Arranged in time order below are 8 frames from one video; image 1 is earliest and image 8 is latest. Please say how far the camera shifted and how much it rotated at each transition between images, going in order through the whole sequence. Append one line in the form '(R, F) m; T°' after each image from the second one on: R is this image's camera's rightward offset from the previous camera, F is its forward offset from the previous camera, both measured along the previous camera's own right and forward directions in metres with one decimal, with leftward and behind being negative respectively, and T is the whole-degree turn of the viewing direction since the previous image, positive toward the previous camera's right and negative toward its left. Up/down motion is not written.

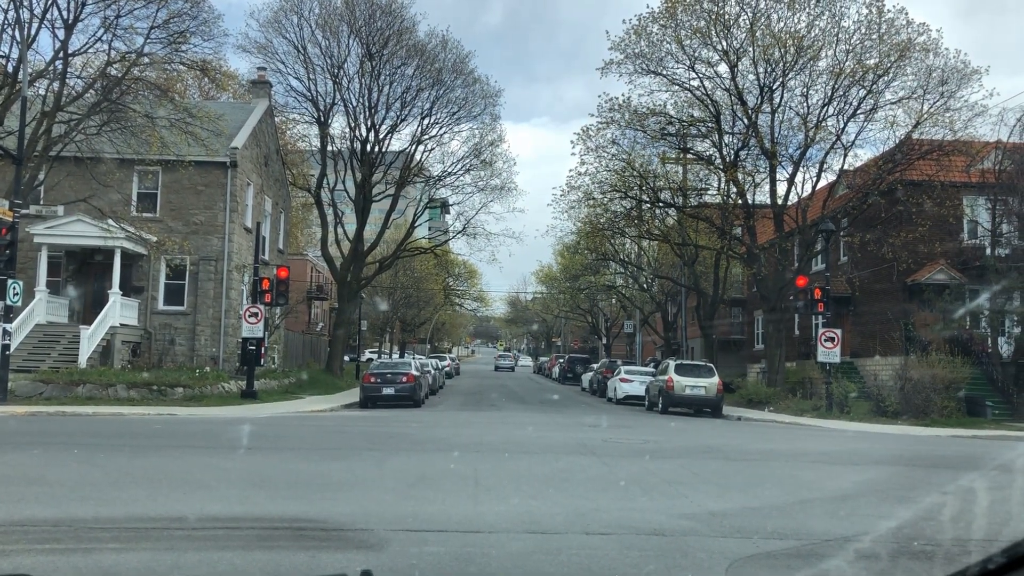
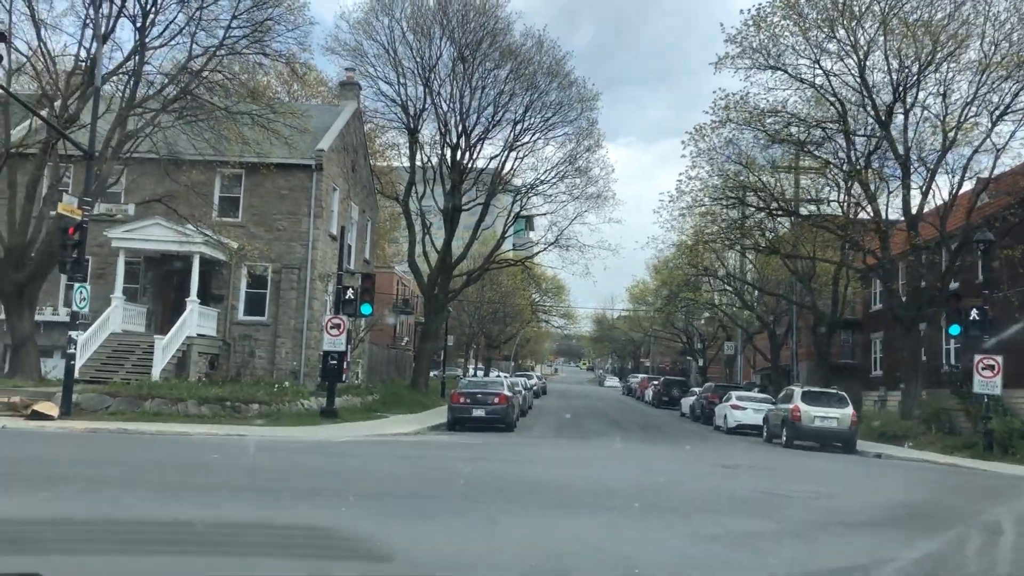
(-0.6, +2.5) m; -5°
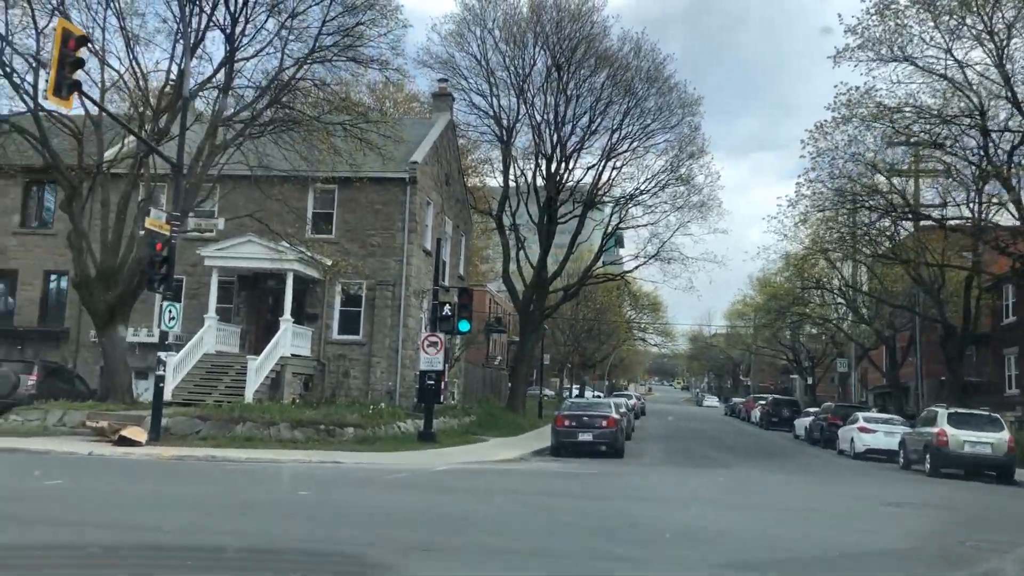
(-0.4, +1.5) m; -6°
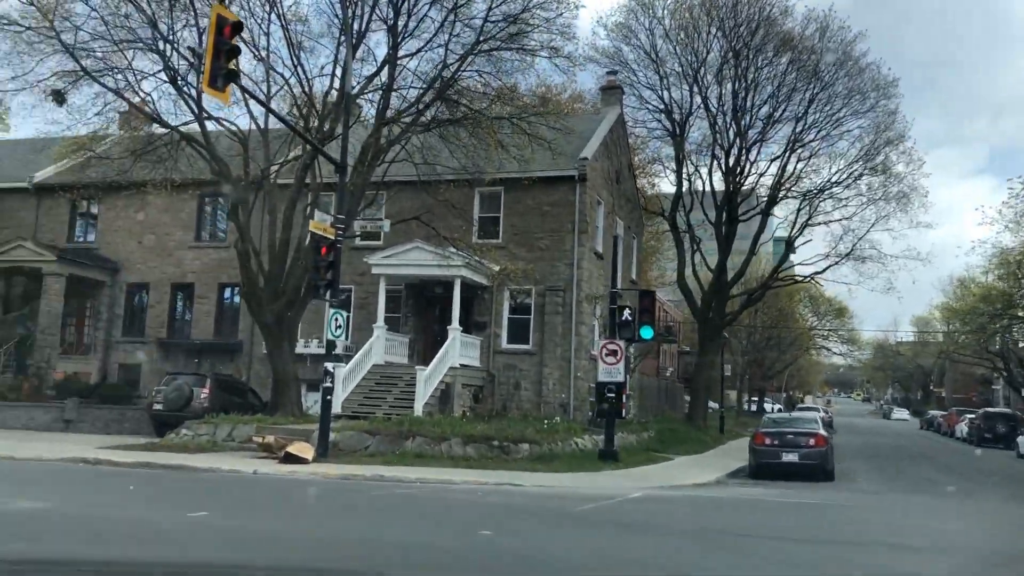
(-0.5, +1.9) m; -10°
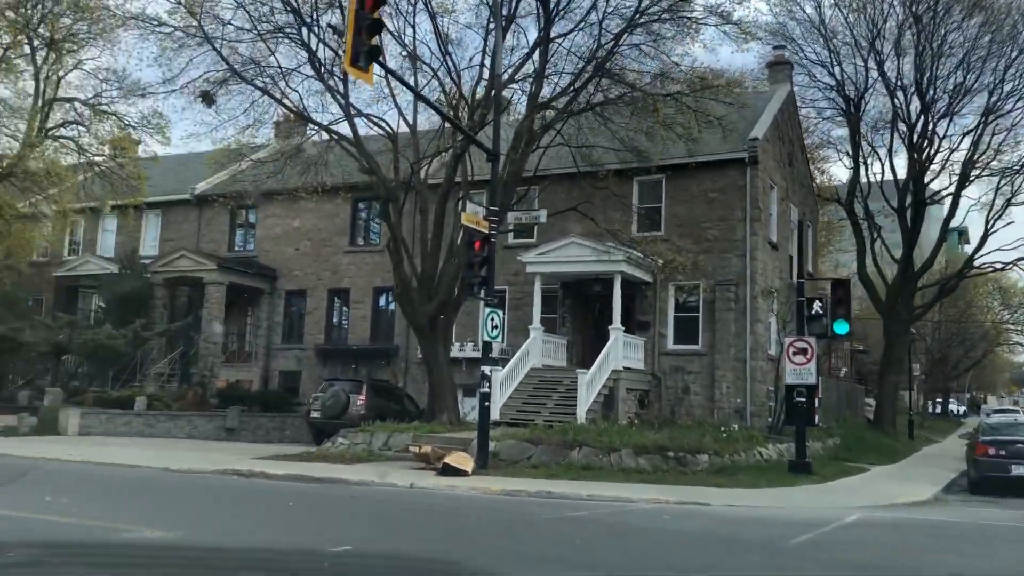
(-0.4, +1.6) m; -9°
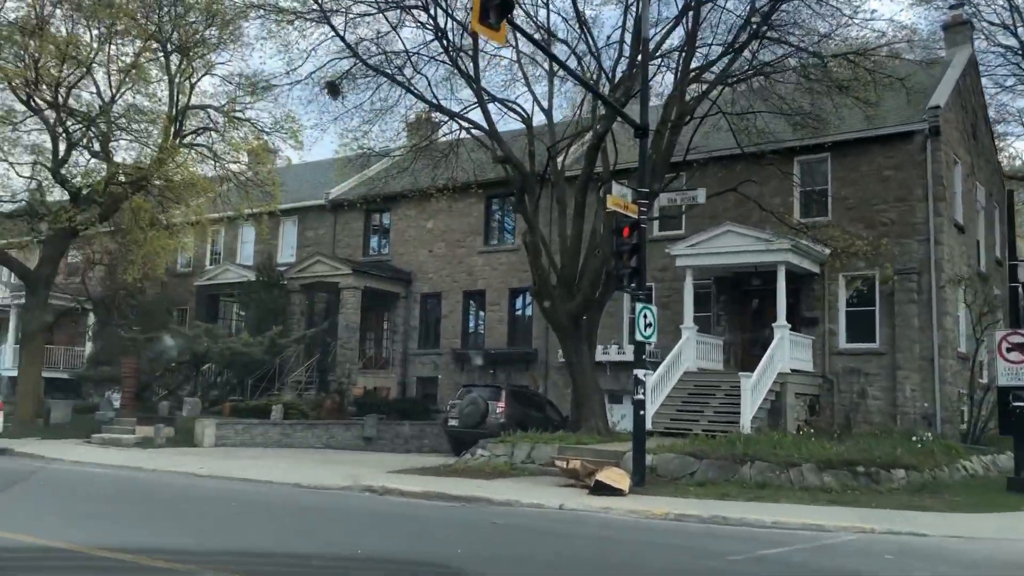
(-0.3, +1.7) m; -8°
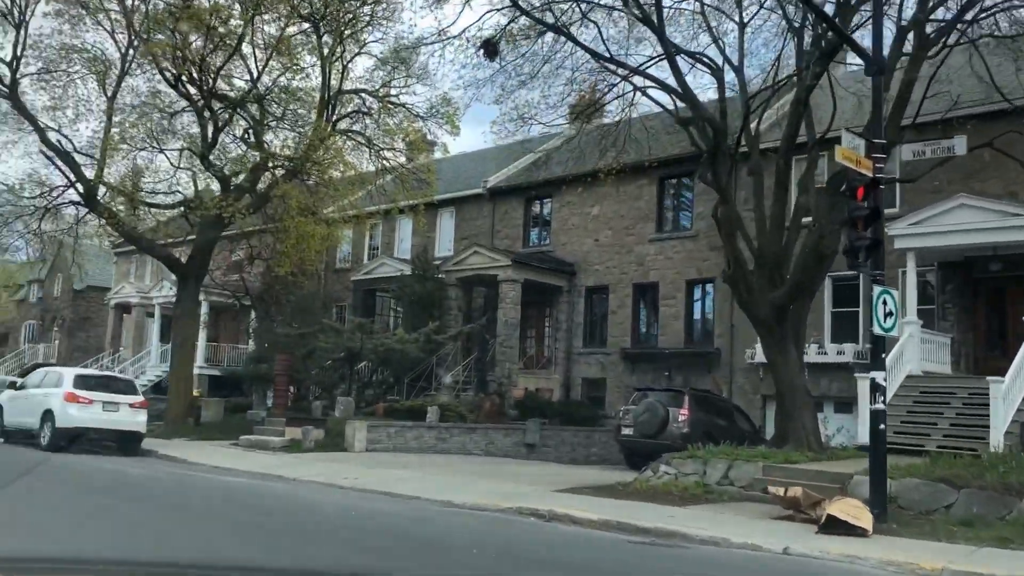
(-0.4, +2.5) m; -10°
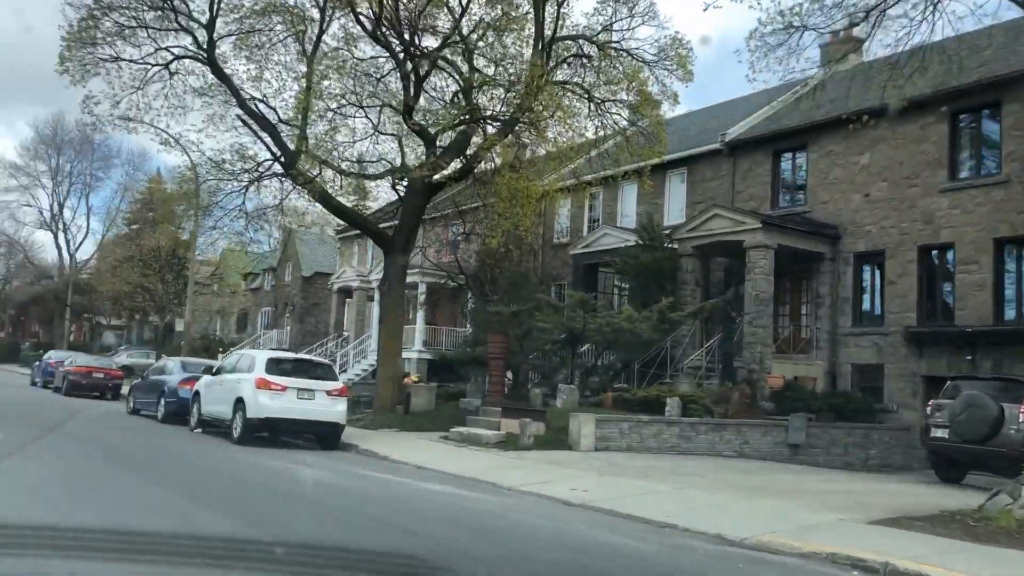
(-0.6, +3.2) m; -13°
